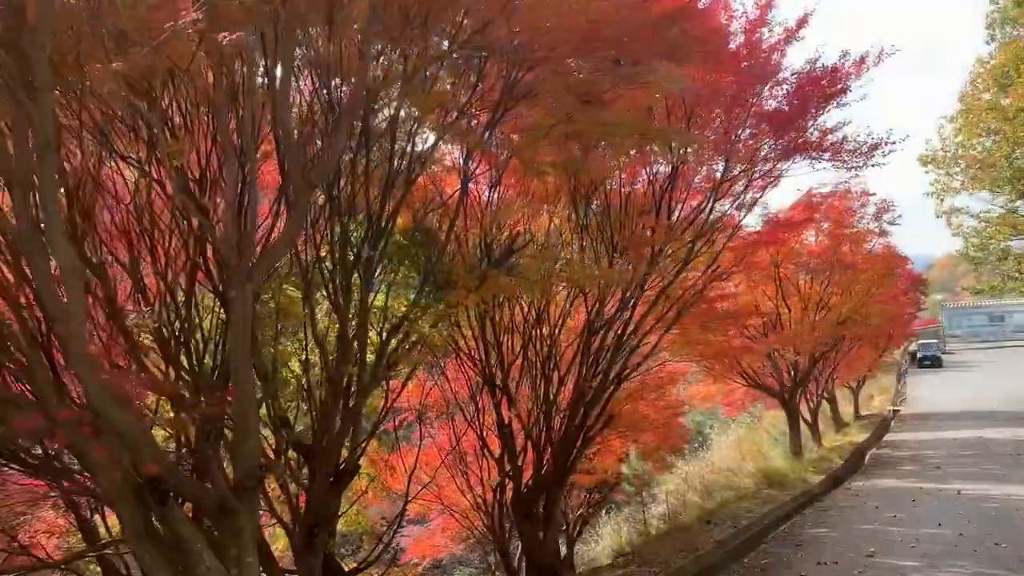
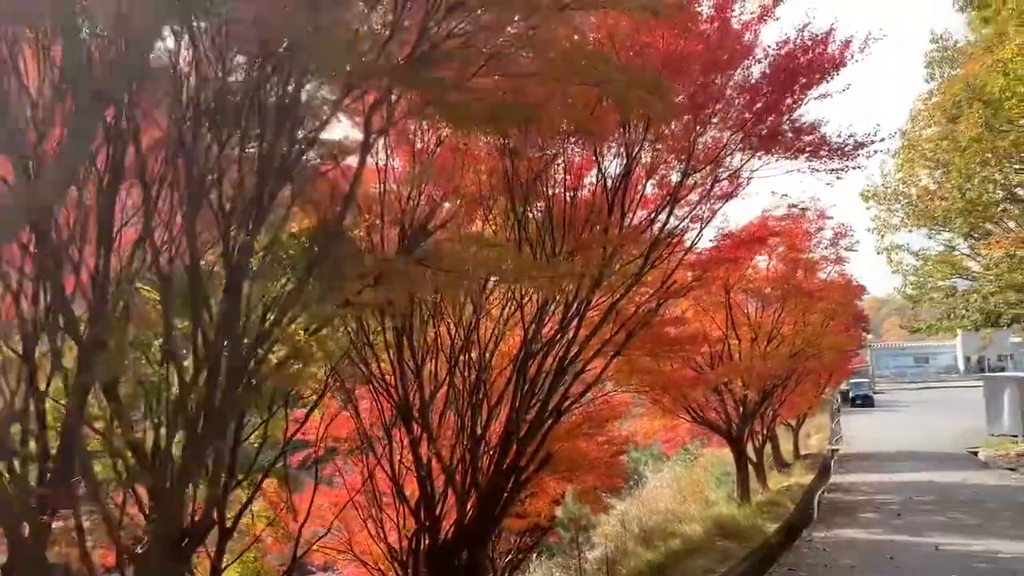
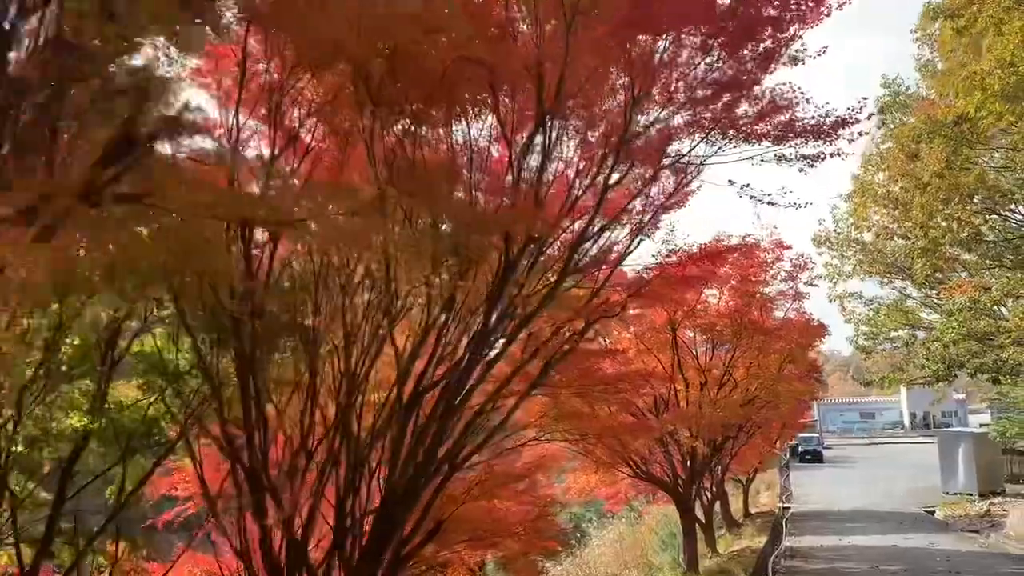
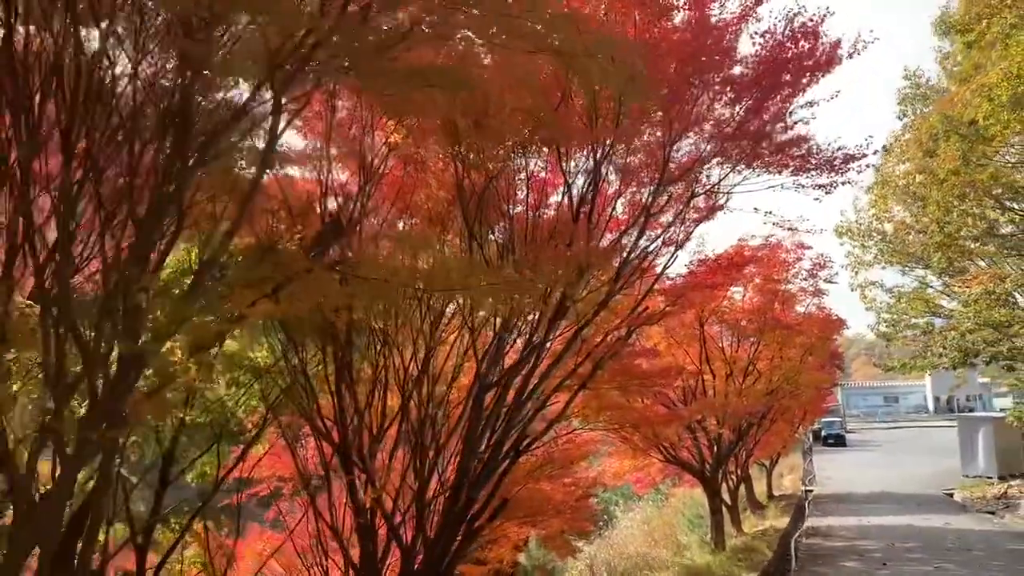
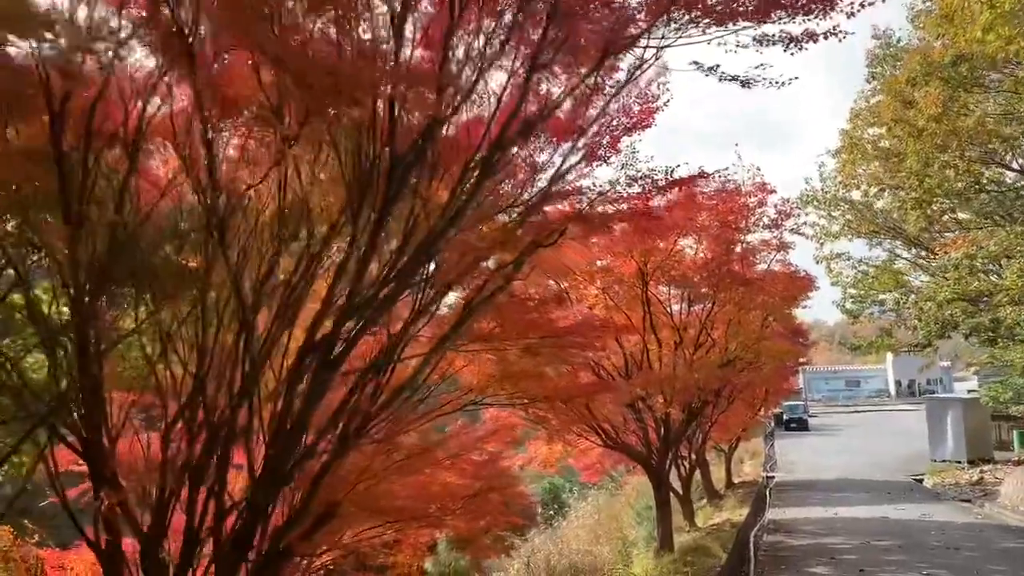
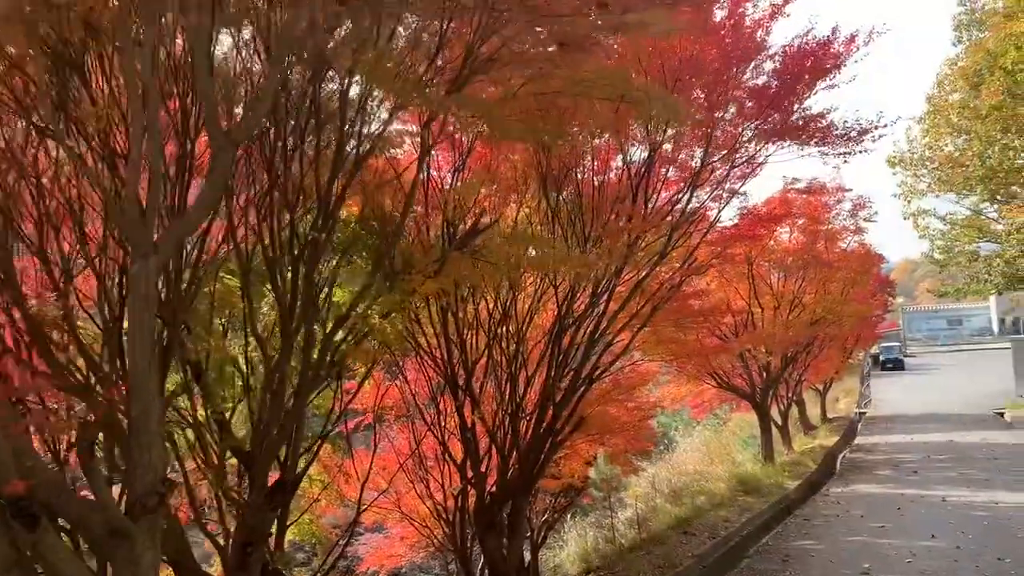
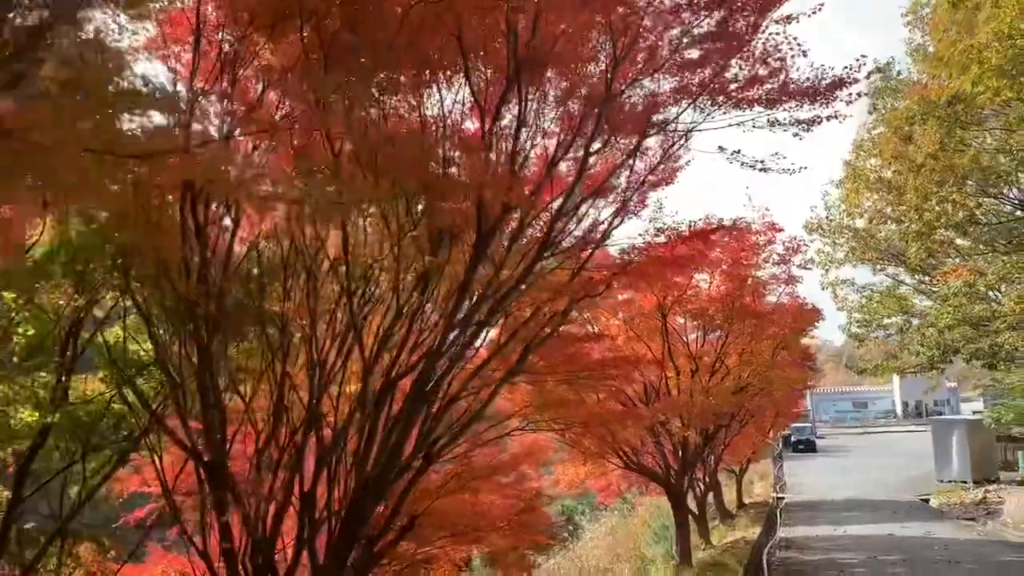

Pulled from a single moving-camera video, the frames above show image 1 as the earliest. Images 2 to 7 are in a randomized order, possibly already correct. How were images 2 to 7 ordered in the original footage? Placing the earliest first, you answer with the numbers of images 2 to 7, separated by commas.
6, 2, 4, 3, 7, 5
